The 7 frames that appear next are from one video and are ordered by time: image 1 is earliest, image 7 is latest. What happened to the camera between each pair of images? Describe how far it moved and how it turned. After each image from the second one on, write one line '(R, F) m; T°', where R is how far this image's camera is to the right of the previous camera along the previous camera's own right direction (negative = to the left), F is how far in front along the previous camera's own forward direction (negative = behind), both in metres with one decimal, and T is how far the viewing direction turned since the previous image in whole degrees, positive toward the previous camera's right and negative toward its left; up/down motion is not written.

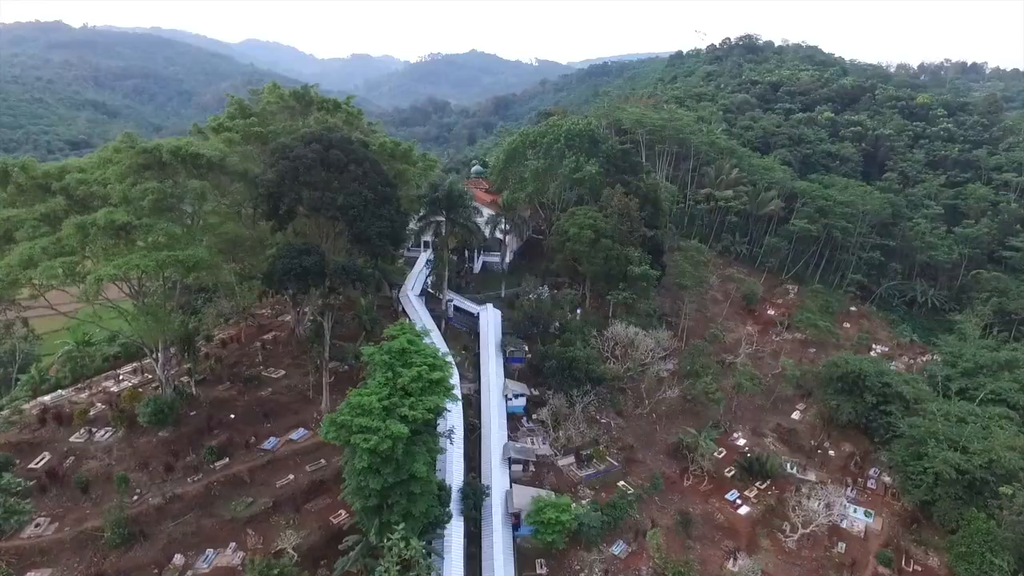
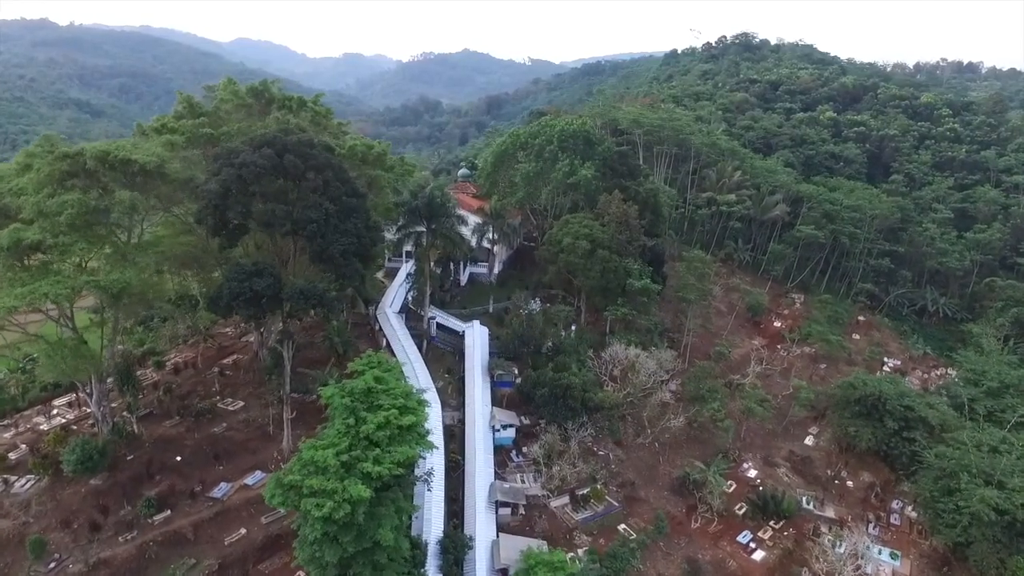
(+0.2, +2.8) m; +1°
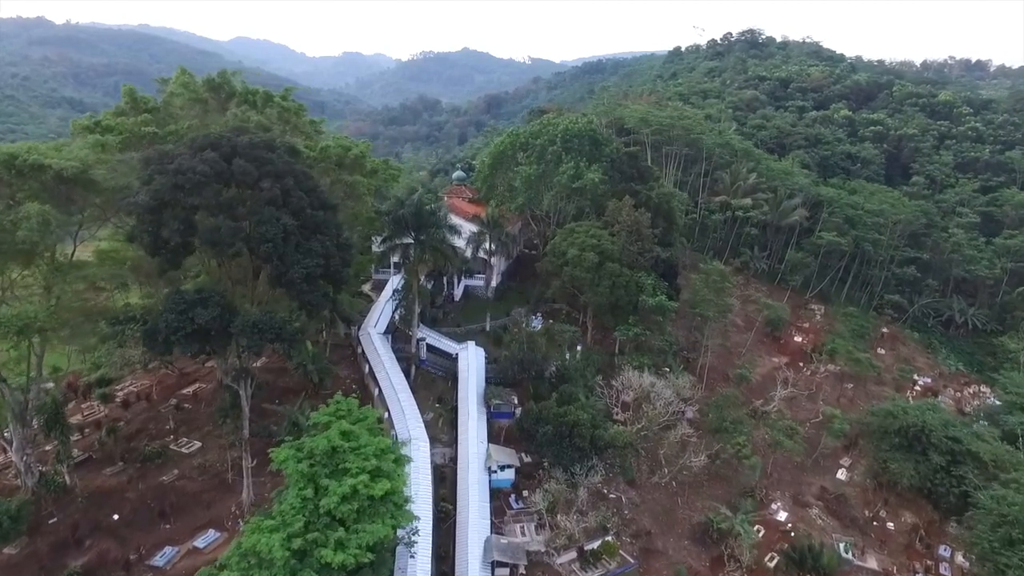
(0.0, +3.1) m; 0°
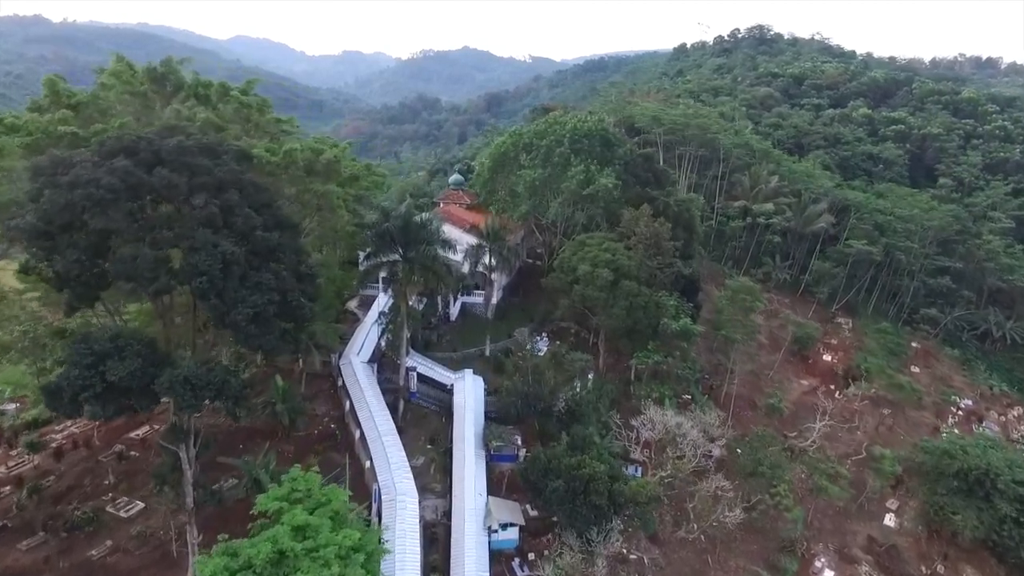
(-0.1, +3.3) m; 0°
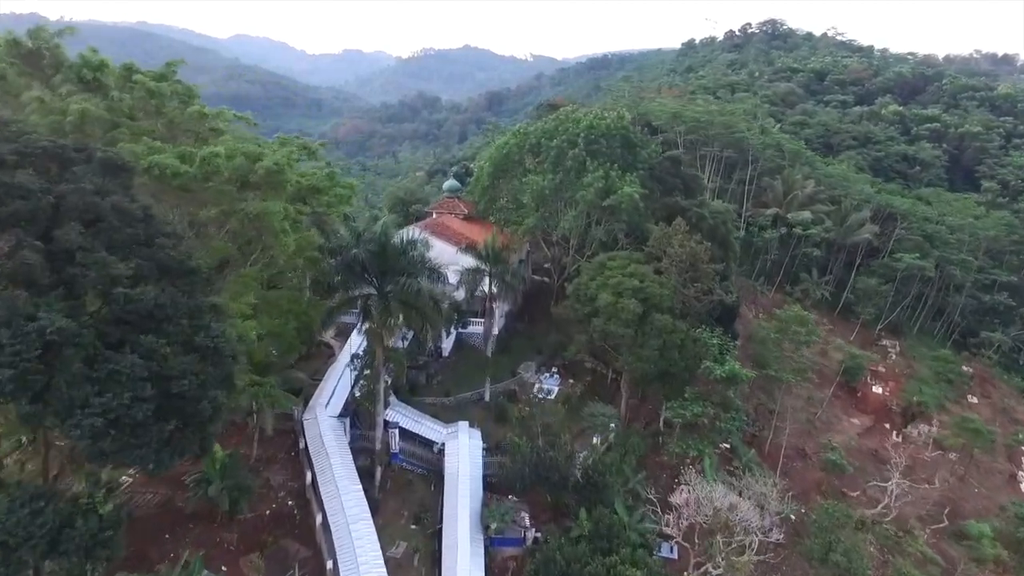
(-0.1, +4.5) m; 0°
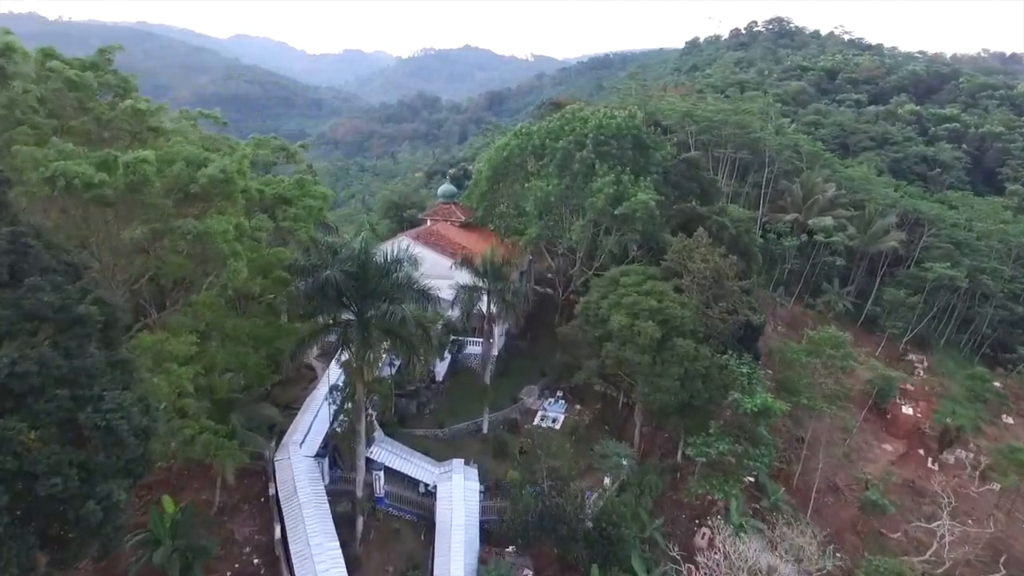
(0.0, +2.3) m; 0°
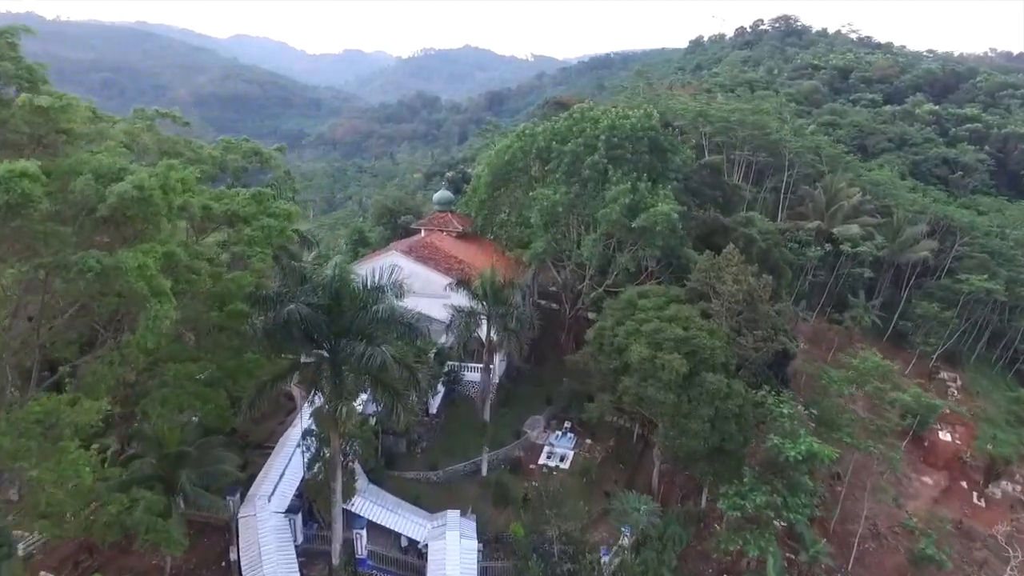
(-0.1, +2.3) m; 0°
